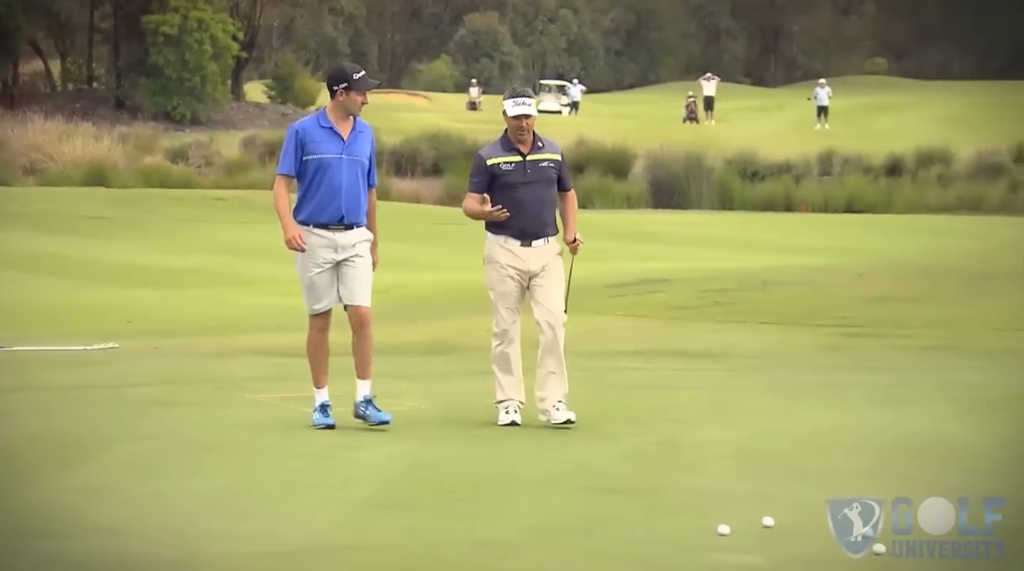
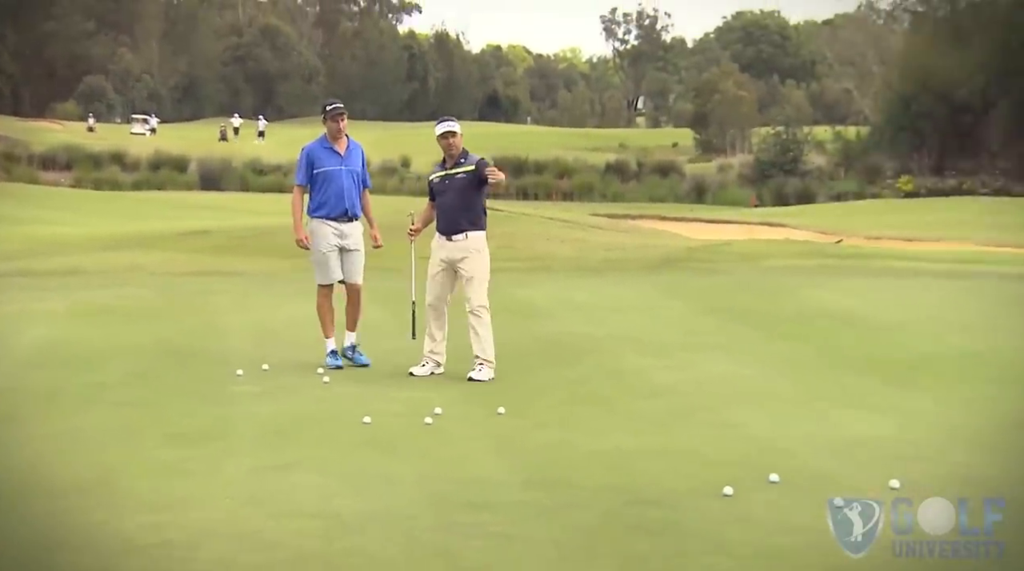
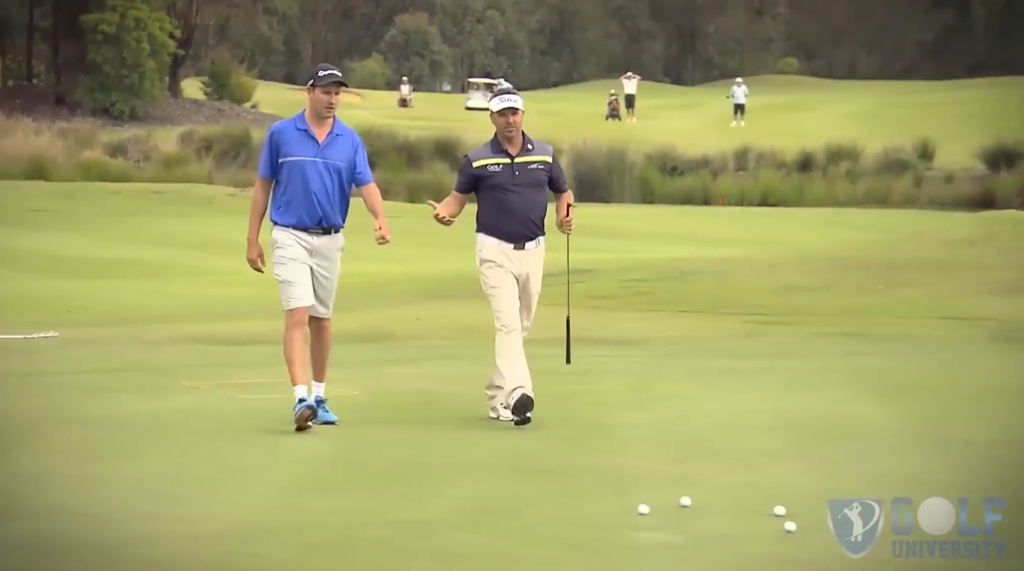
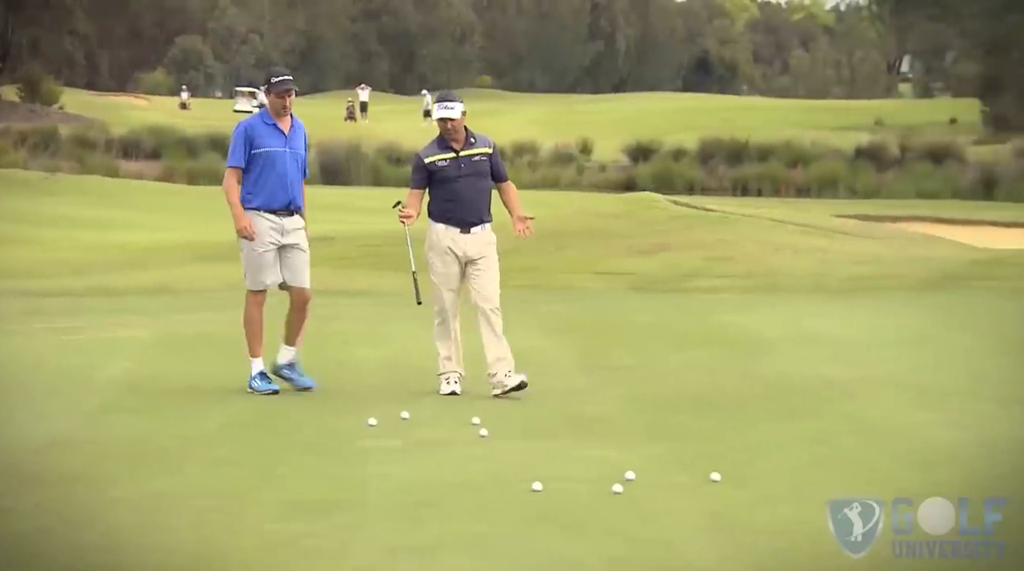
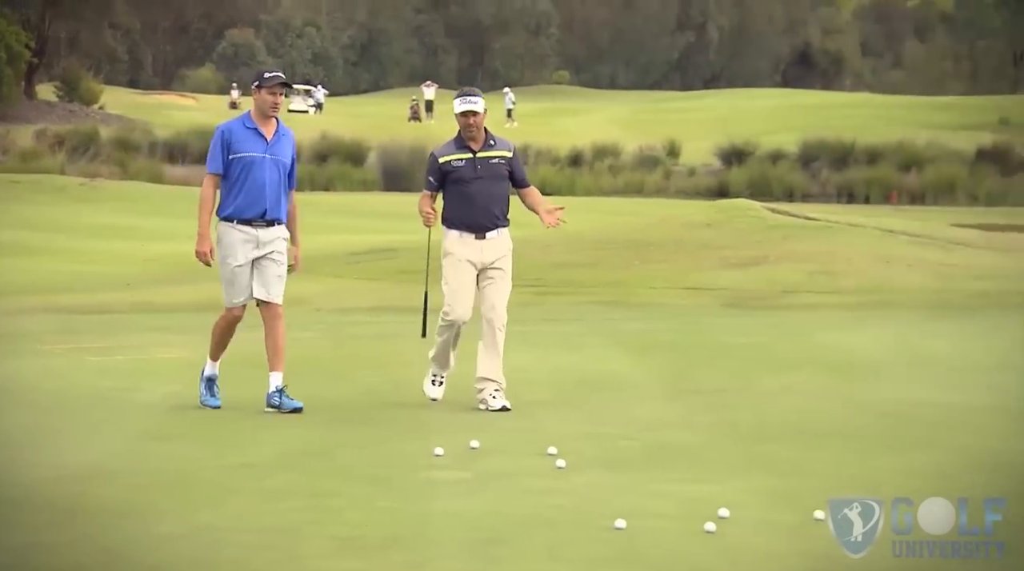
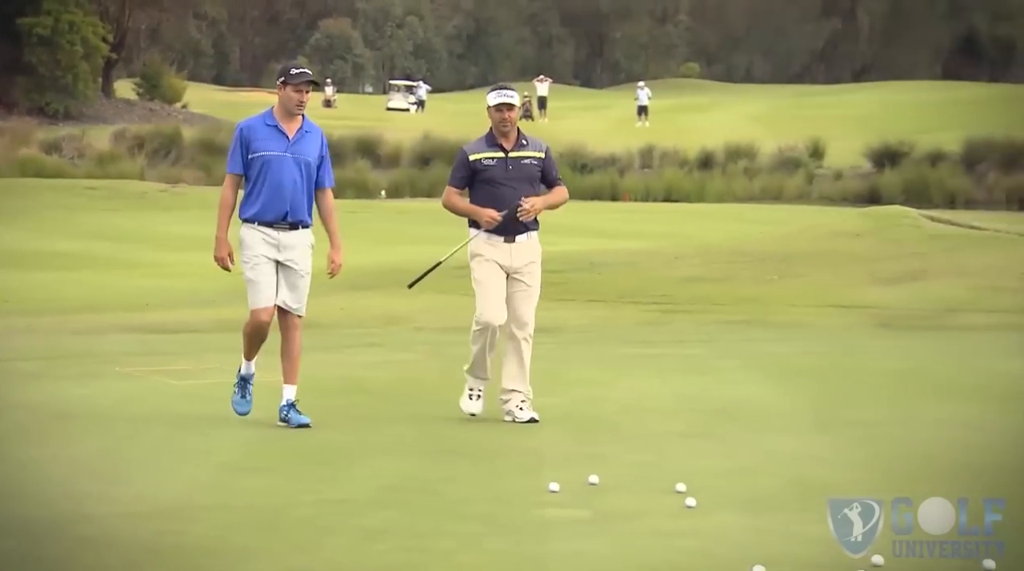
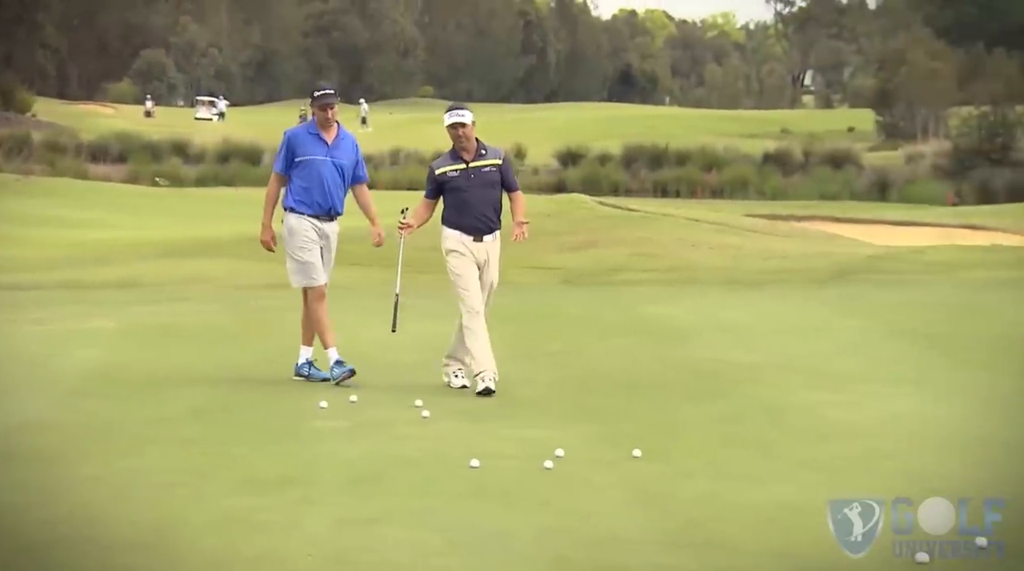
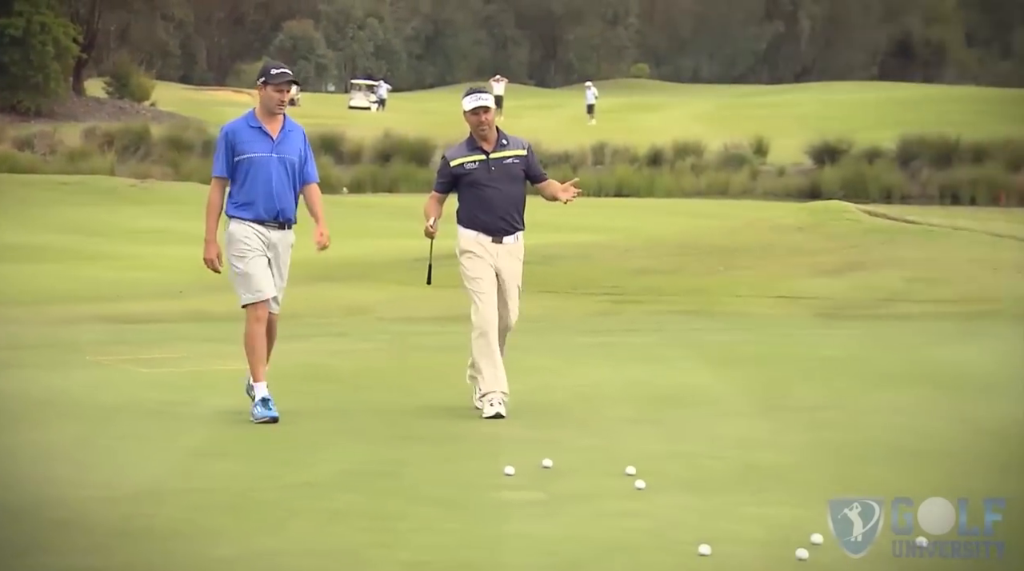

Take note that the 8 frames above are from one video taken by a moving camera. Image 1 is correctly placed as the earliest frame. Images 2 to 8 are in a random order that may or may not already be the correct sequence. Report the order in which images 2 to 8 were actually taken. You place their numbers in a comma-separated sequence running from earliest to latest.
3, 6, 8, 5, 4, 7, 2
